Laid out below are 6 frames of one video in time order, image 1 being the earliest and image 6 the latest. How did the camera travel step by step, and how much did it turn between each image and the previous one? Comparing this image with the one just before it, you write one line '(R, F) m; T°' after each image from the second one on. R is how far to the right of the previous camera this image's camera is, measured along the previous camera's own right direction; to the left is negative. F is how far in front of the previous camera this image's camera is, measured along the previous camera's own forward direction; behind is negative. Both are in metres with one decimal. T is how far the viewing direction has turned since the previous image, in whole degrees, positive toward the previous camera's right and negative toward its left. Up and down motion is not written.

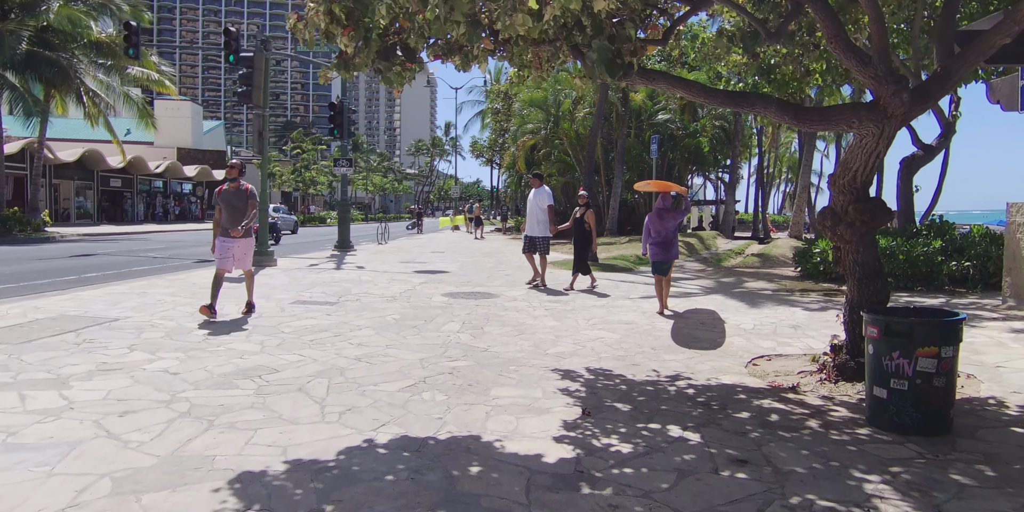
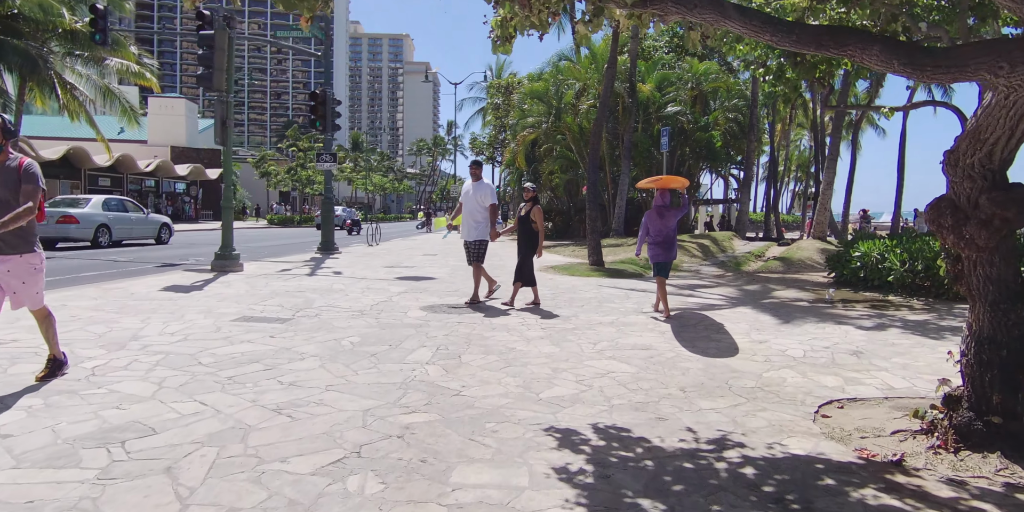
(+0.2, +1.6) m; 0°
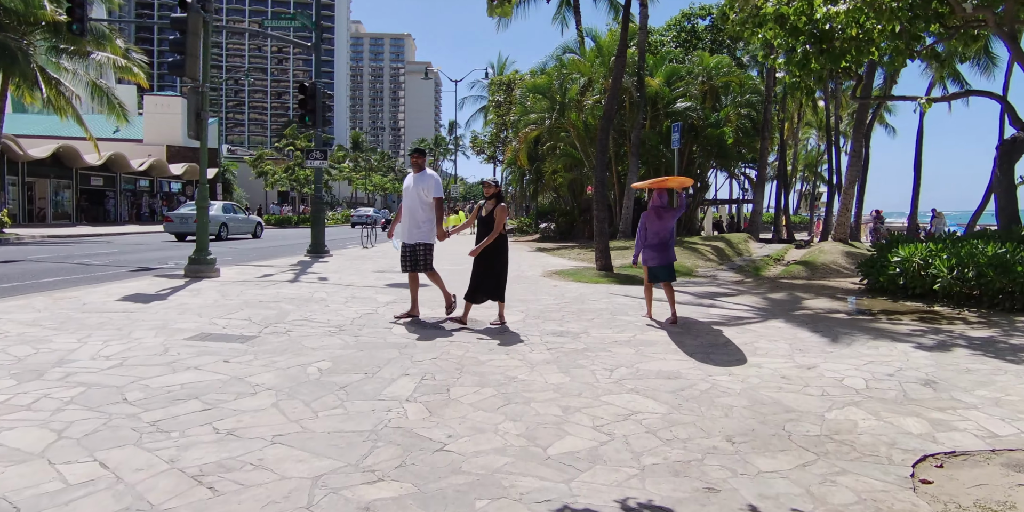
(0.0, +1.0) m; 0°
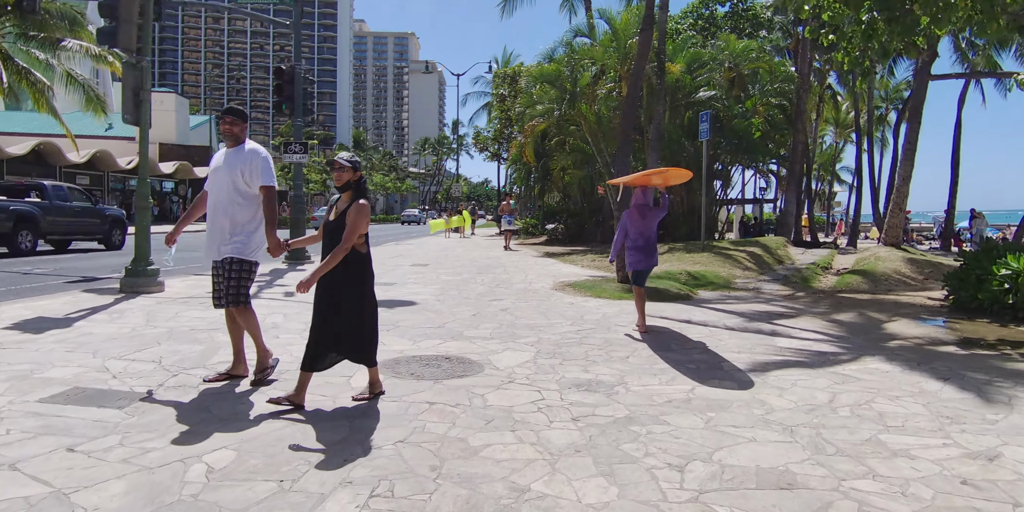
(0.0, +2.0) m; 0°
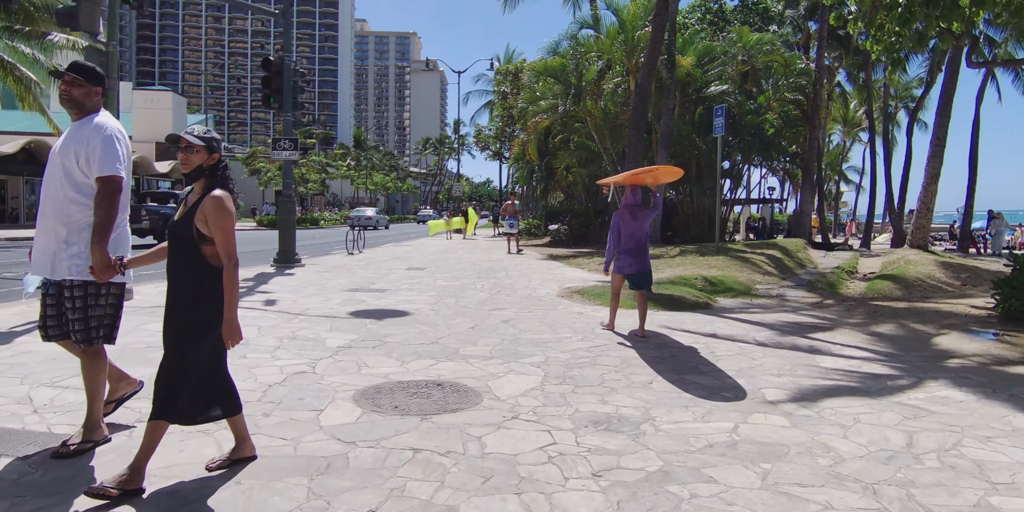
(0.0, +0.8) m; 0°
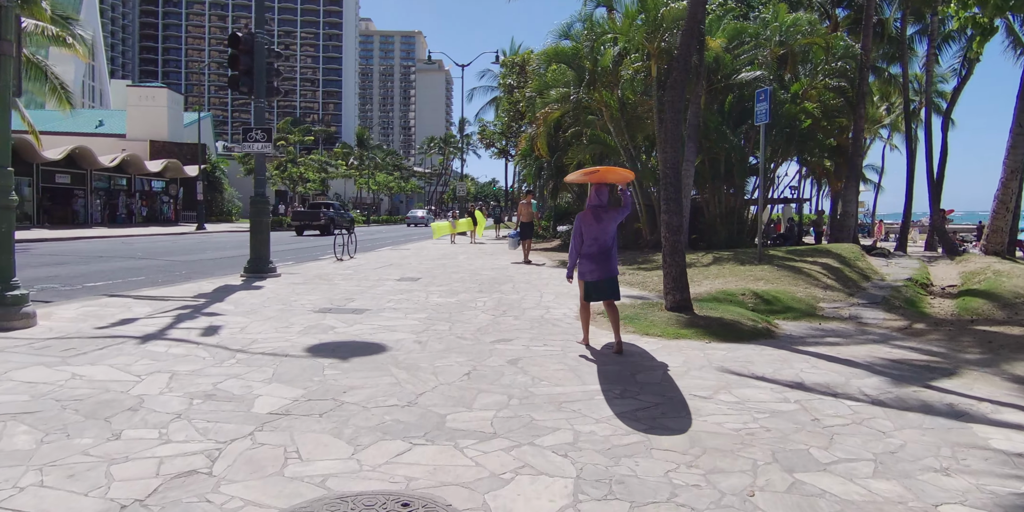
(0.0, +1.9) m; -1°
